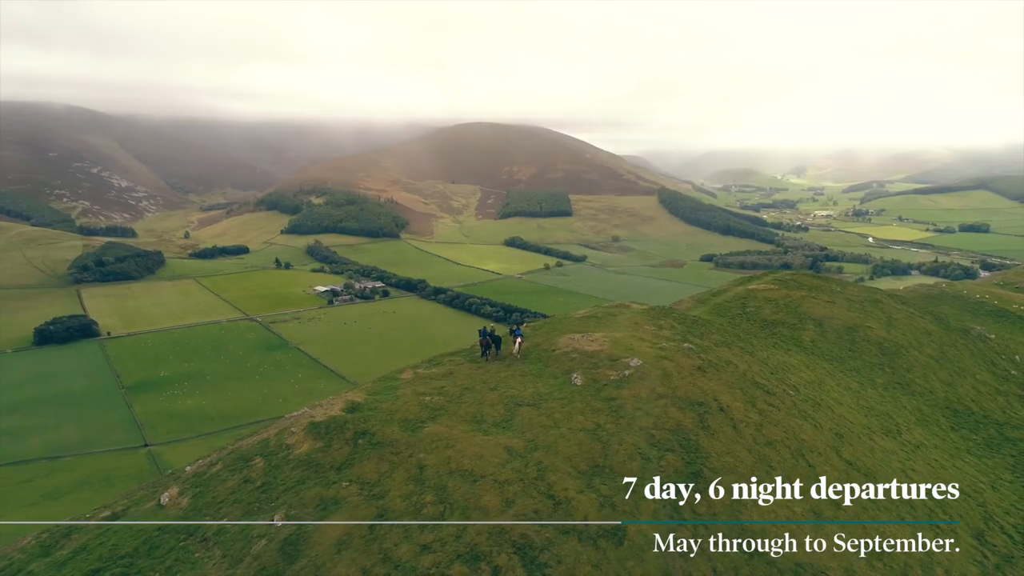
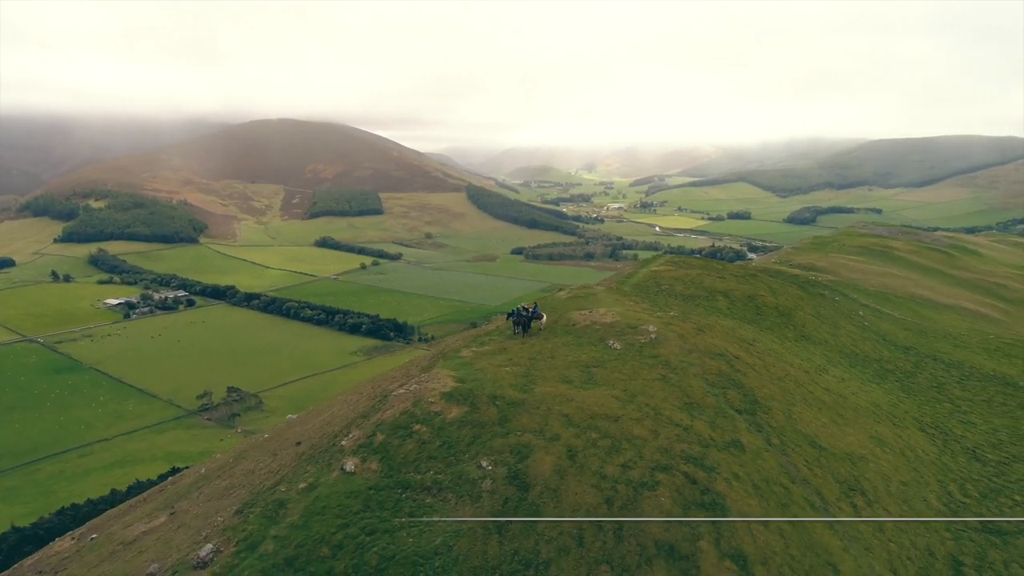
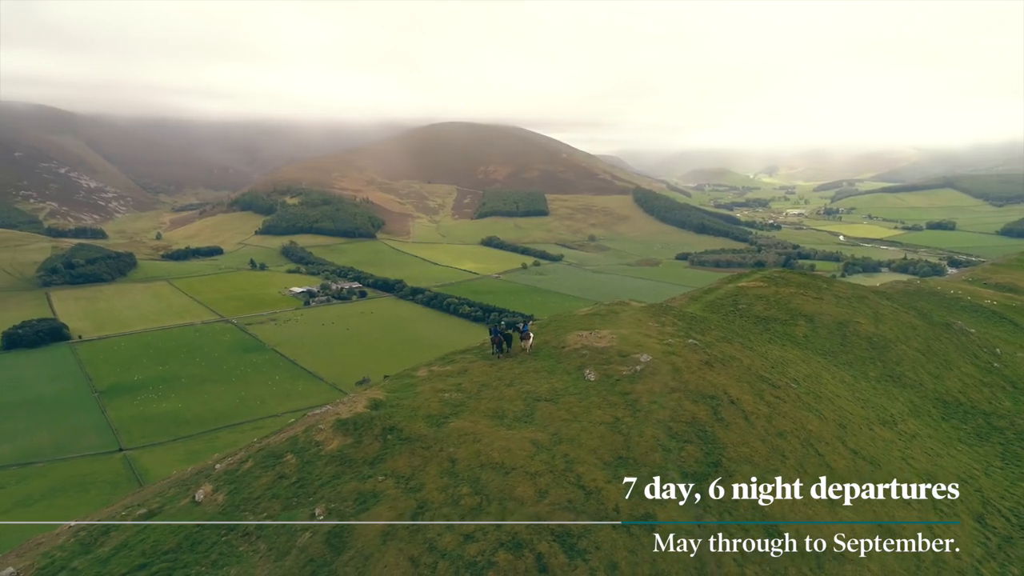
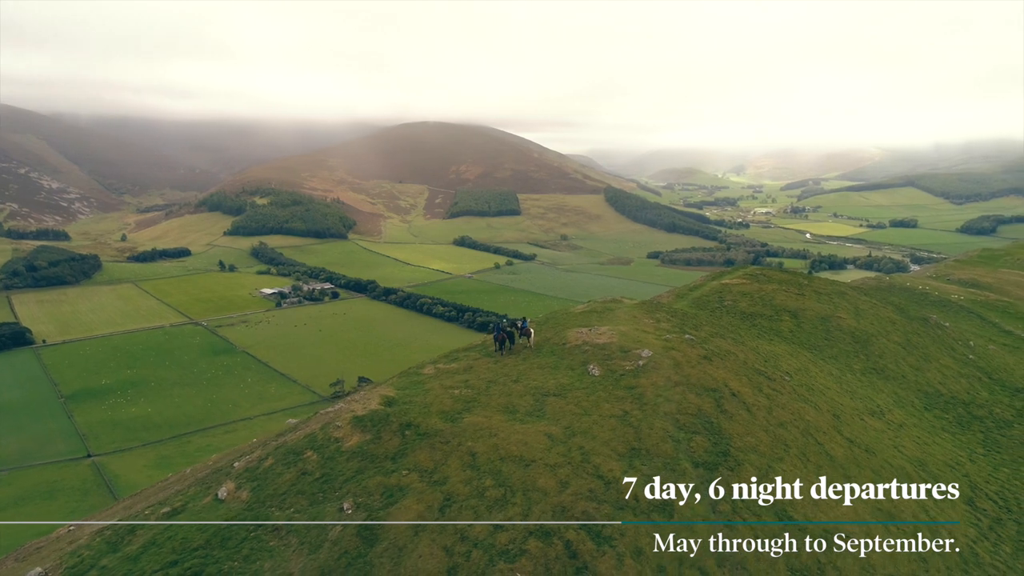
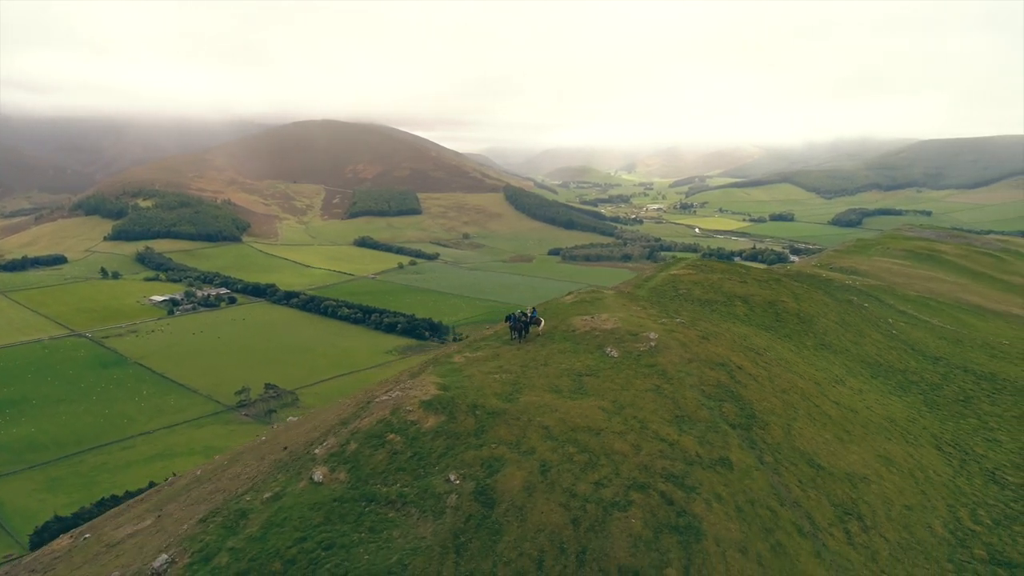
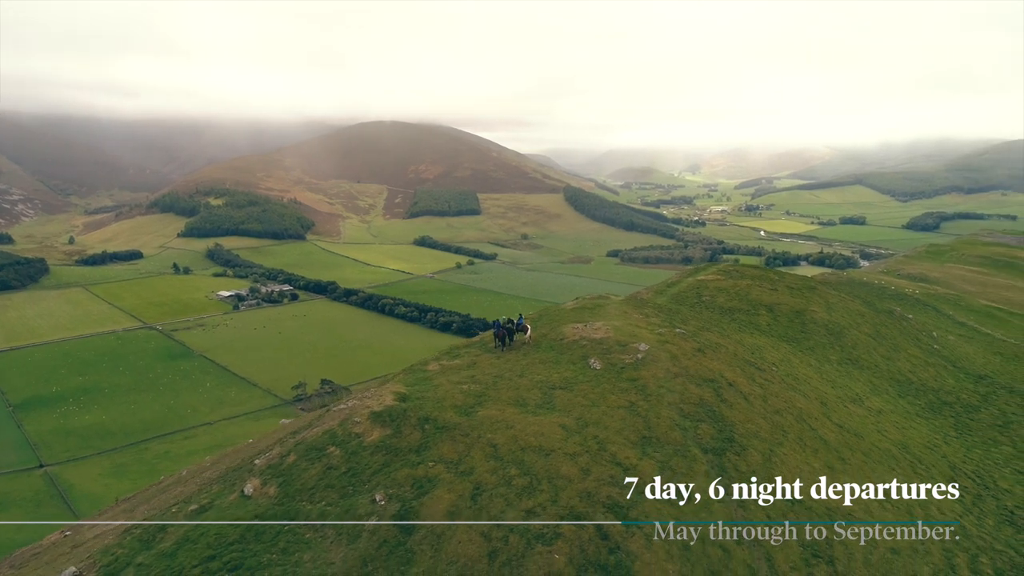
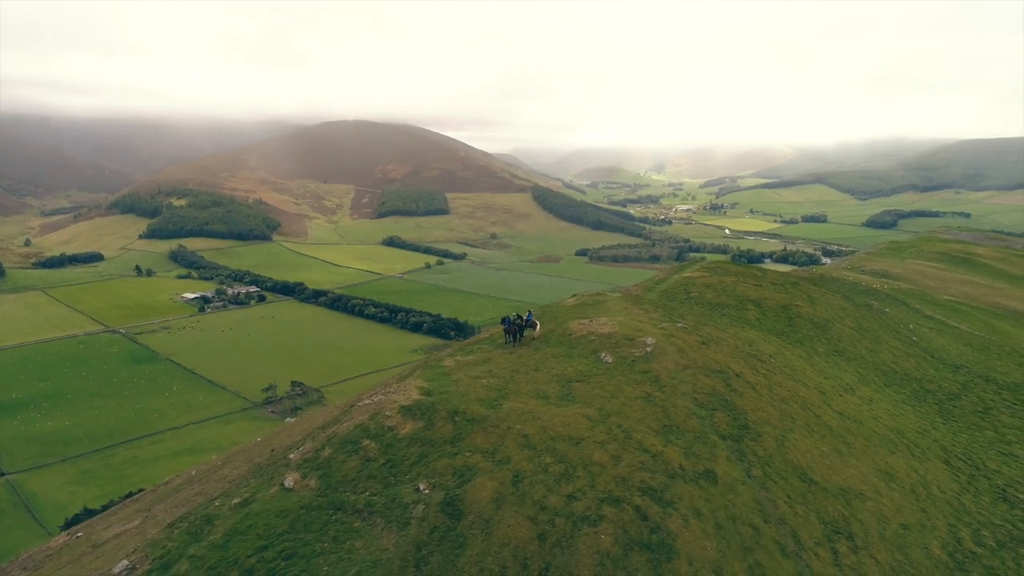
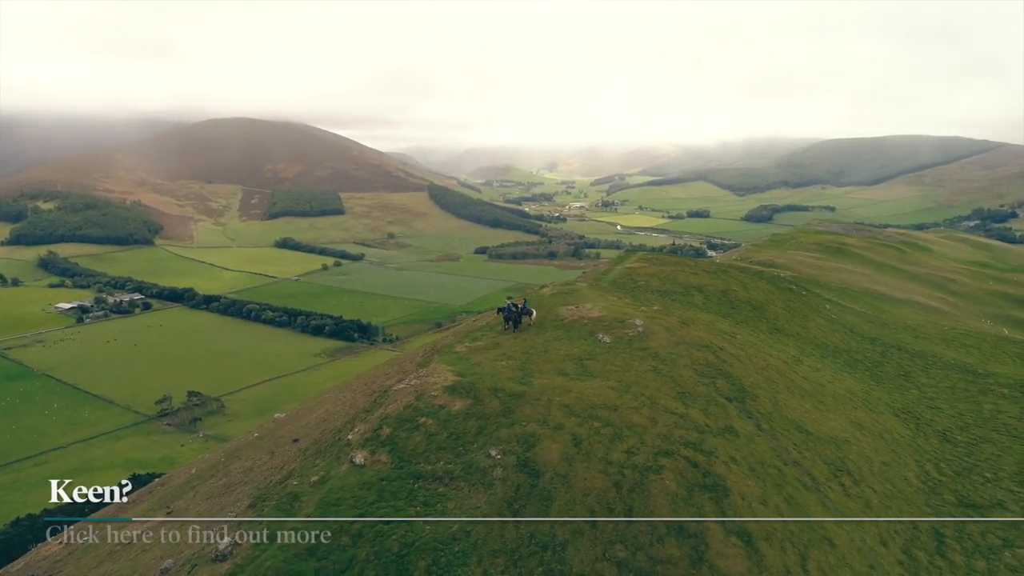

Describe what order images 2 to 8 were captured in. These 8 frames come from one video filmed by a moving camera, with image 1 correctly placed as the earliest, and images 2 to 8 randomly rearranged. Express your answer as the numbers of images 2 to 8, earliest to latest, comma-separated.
3, 4, 6, 7, 5, 2, 8
